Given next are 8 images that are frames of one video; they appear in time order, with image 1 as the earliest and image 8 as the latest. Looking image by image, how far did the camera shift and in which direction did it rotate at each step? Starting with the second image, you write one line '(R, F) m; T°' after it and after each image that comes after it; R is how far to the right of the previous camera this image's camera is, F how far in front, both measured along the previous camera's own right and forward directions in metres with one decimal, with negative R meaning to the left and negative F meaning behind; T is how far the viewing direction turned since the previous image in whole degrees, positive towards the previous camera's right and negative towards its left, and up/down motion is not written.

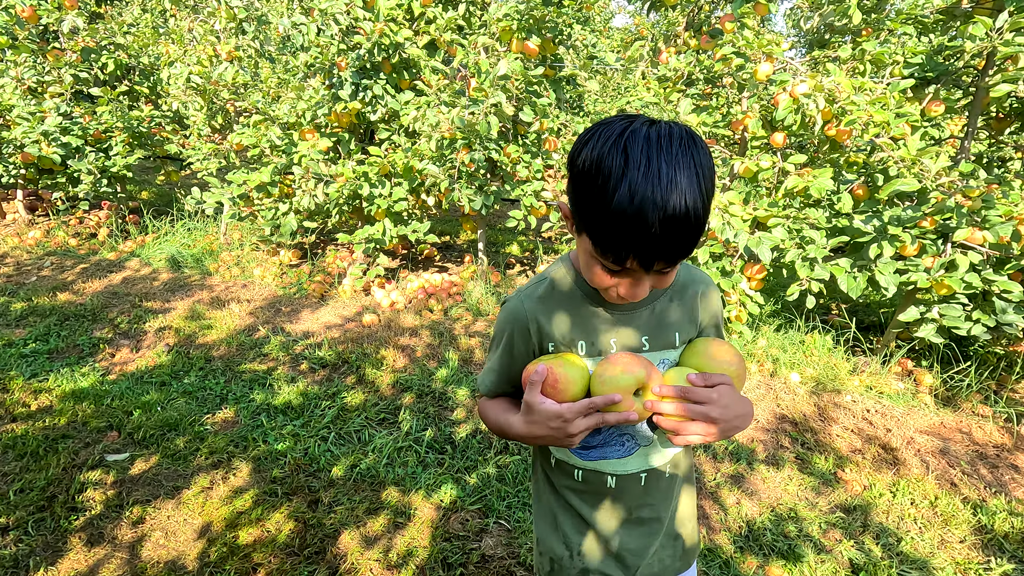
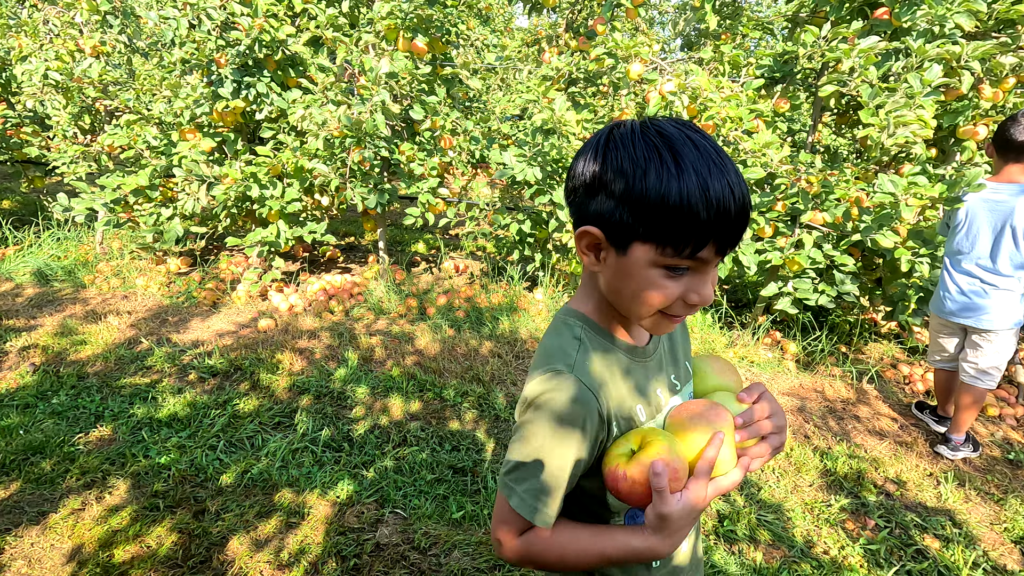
(+0.1, -0.1) m; +8°
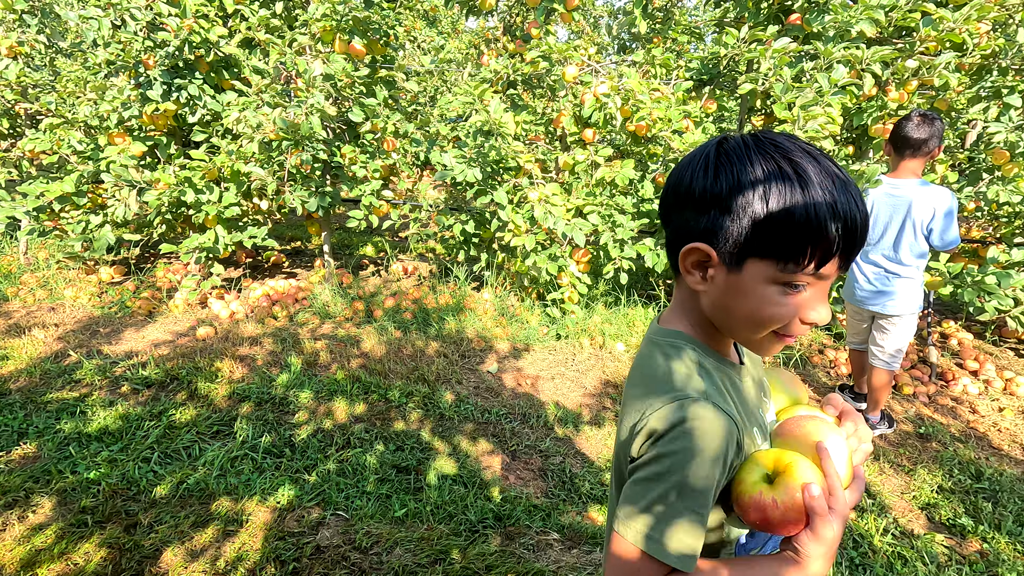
(+0.1, 0.0) m; +4°
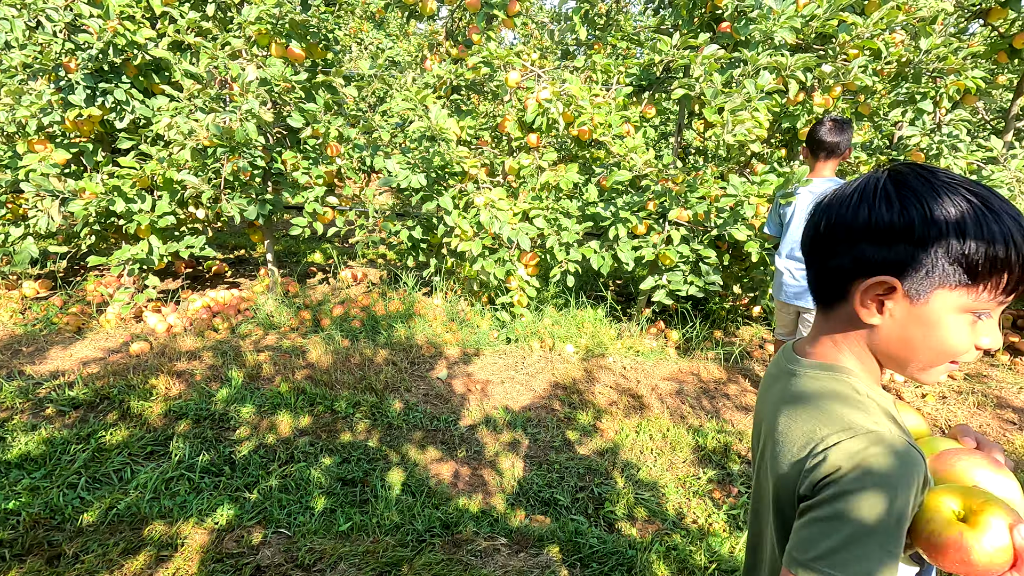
(+0.1, 0.0) m; +4°
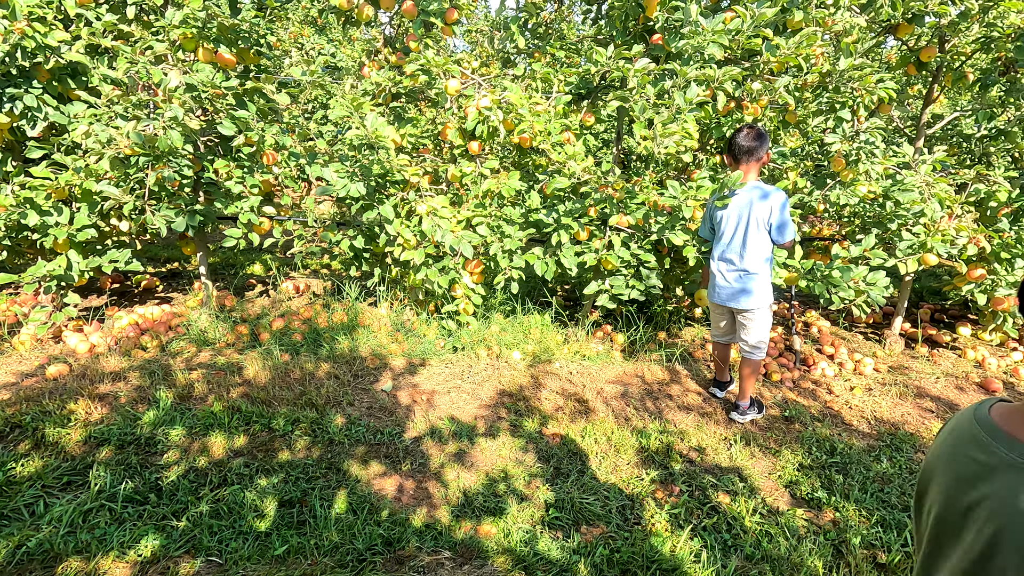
(+0.1, 0.0) m; +5°
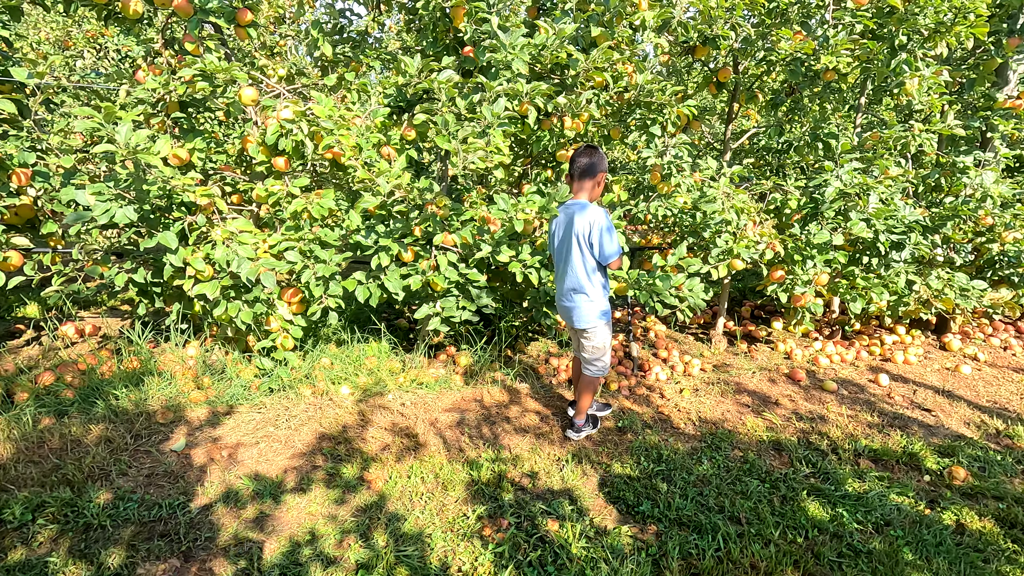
(+0.4, +0.2) m; +12°
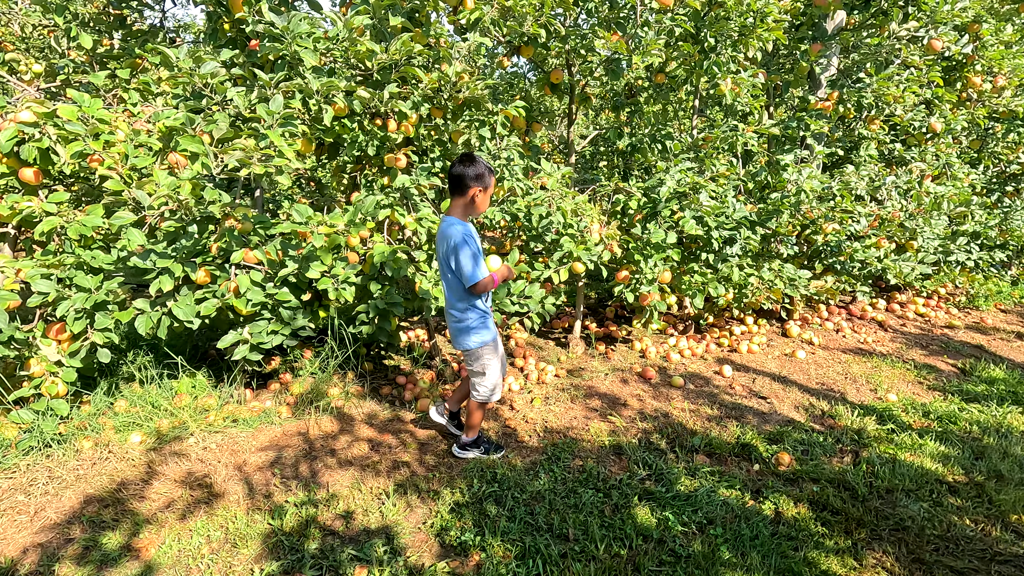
(+0.5, +0.2) m; +9°
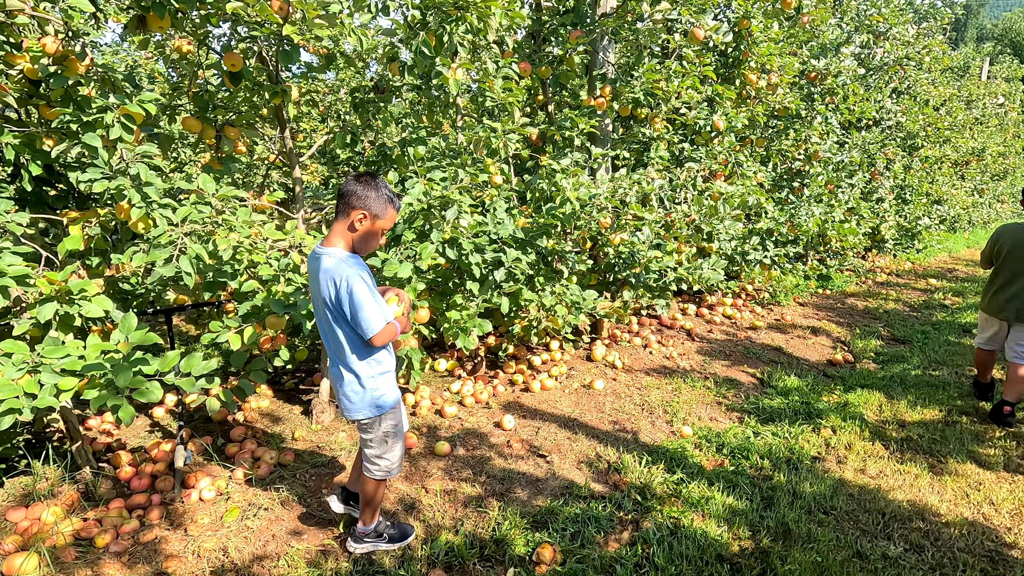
(+1.0, +0.8) m; +13°
